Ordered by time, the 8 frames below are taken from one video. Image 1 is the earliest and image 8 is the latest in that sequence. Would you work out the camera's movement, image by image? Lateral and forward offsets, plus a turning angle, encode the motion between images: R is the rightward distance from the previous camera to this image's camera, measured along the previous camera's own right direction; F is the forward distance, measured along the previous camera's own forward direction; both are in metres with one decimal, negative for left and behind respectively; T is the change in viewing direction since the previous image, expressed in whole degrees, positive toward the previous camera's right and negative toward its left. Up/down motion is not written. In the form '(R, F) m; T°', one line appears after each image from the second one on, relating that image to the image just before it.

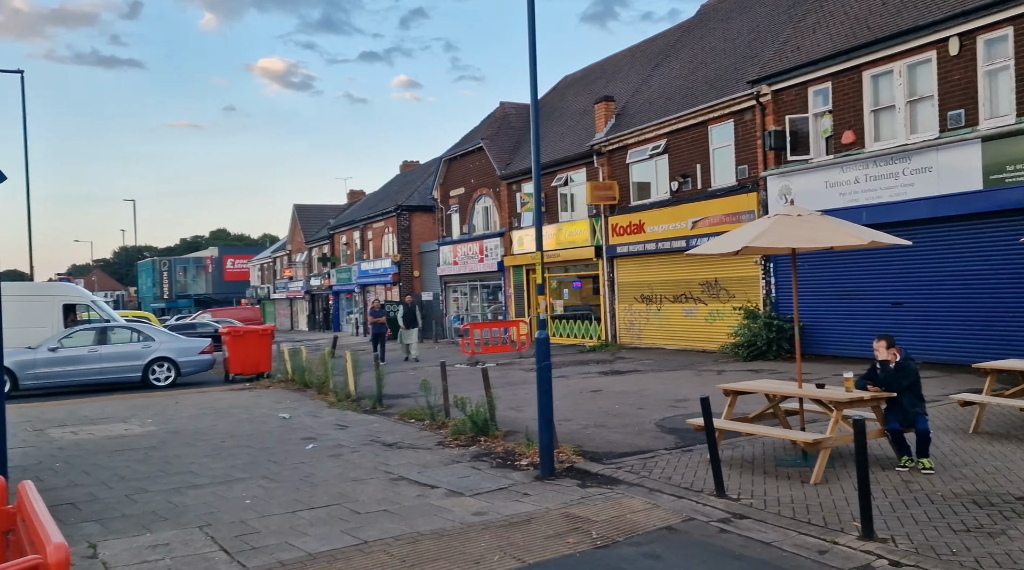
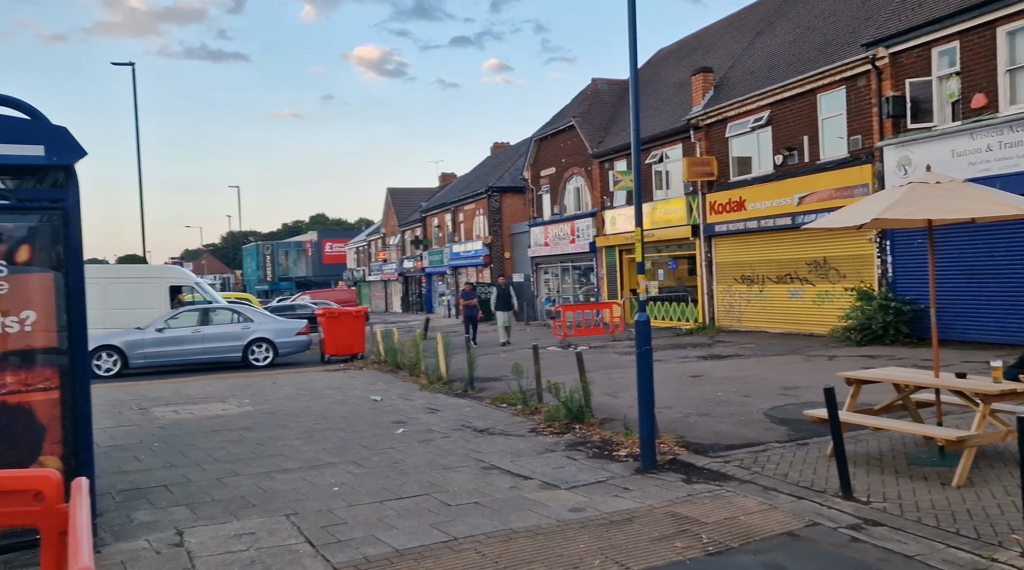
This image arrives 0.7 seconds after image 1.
(-0.1, +0.5) m; -6°
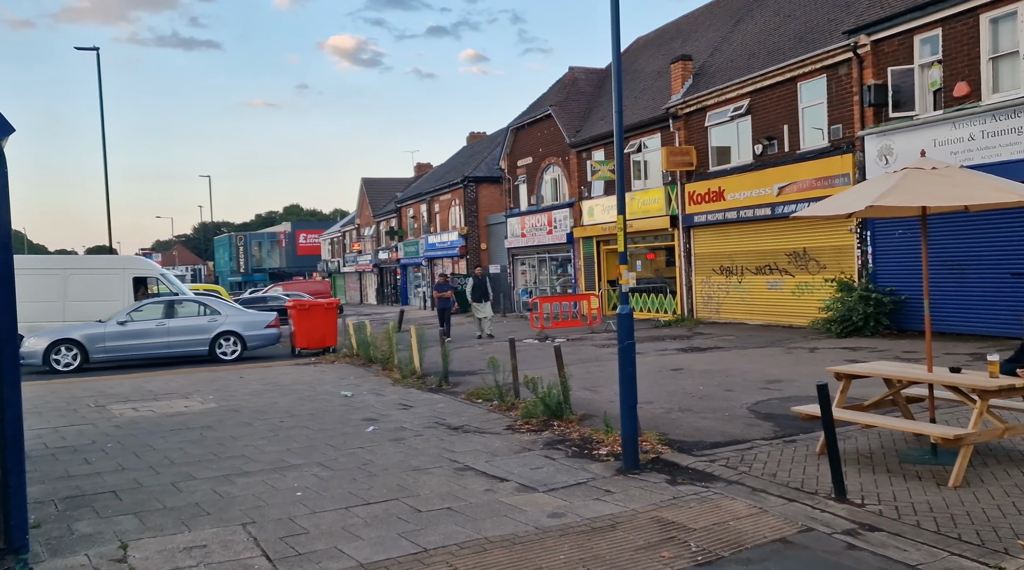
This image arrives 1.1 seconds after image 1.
(0.0, +0.4) m; +2°
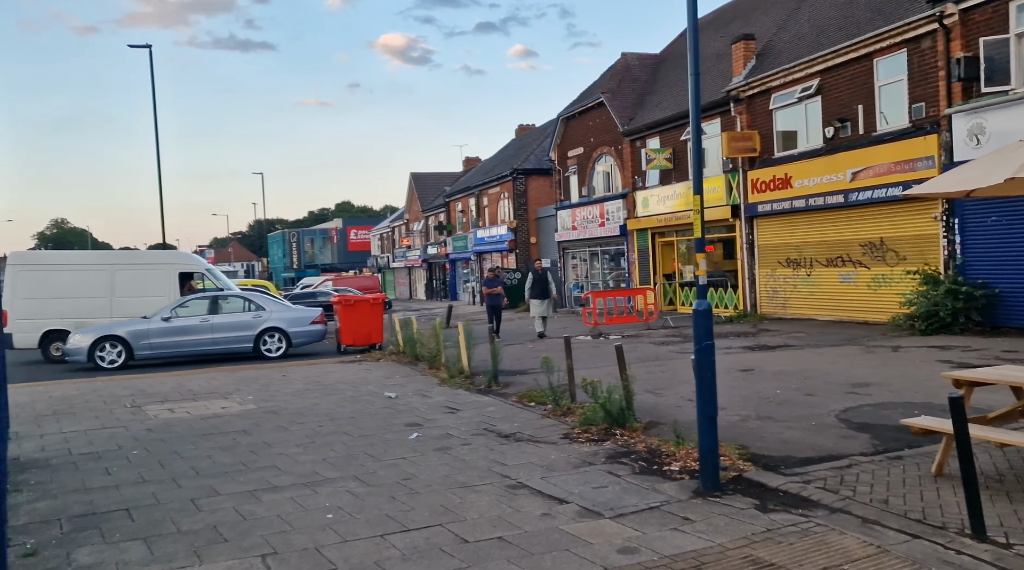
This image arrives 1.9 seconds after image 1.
(-0.1, +0.9) m; -3°
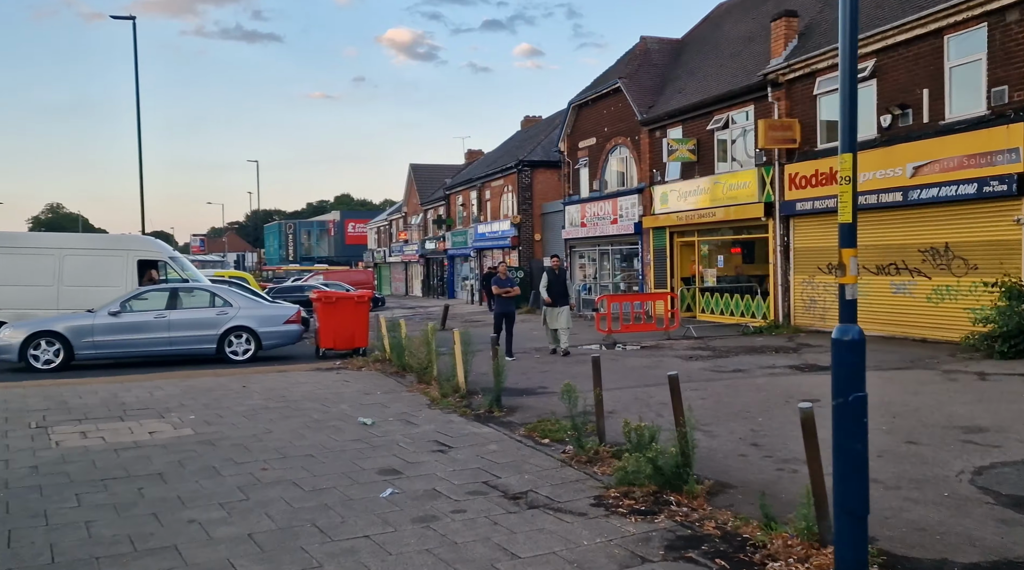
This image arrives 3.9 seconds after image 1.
(-0.1, +2.3) m; 0°
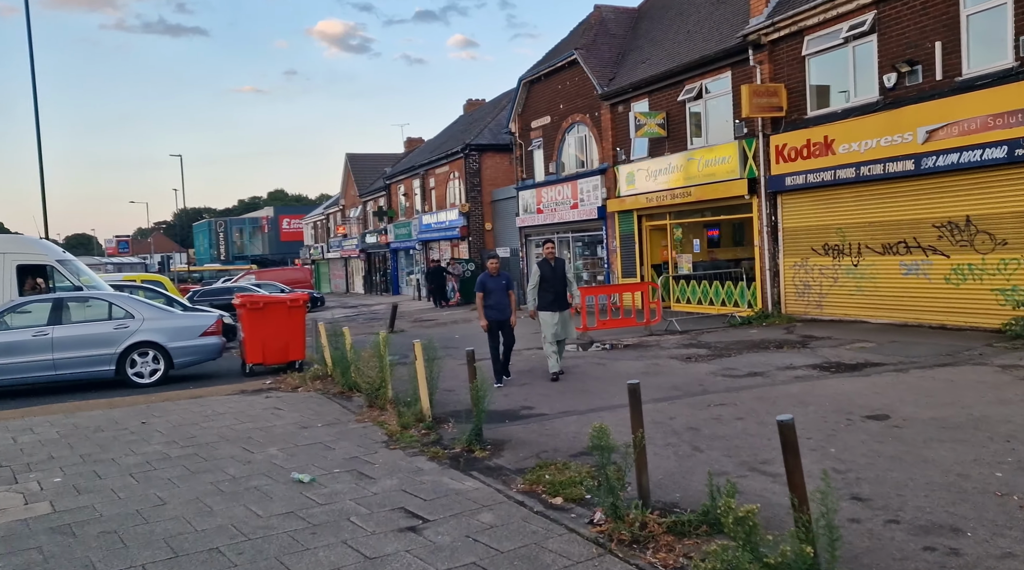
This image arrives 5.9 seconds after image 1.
(-0.3, +2.3) m; +4°
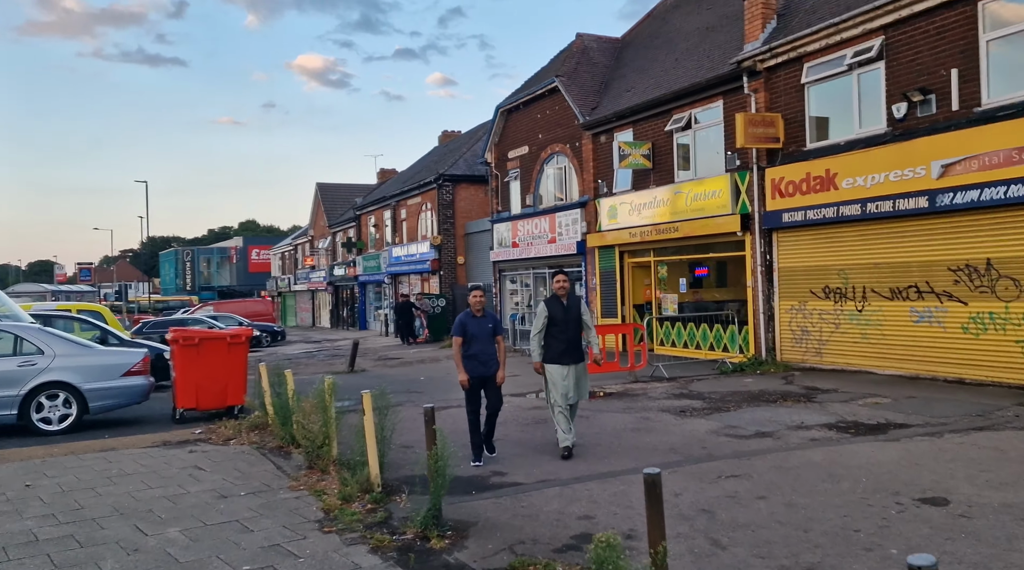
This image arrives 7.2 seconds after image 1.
(0.0, +1.4) m; +2°
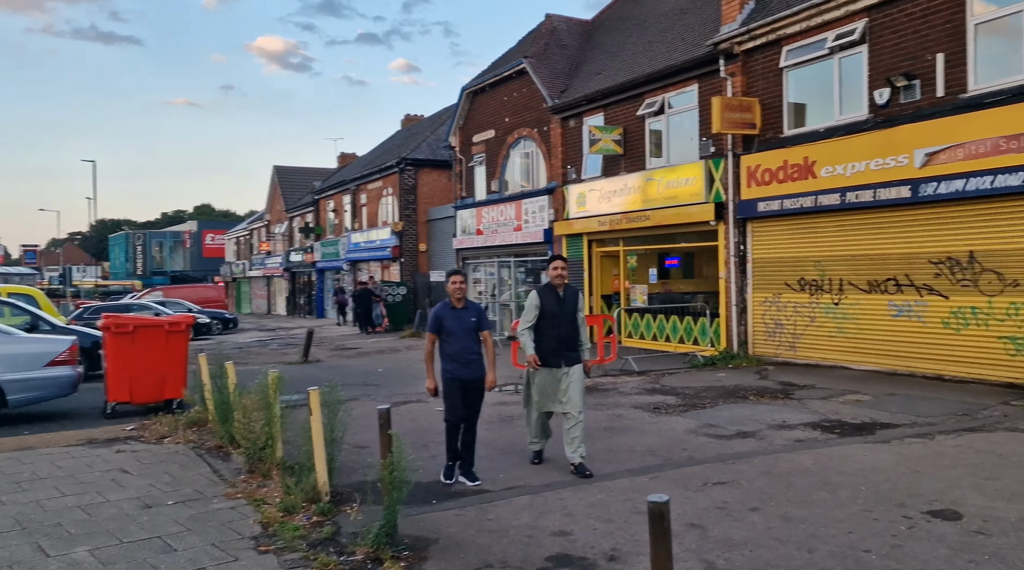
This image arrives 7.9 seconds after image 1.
(0.0, +0.7) m; +3°
